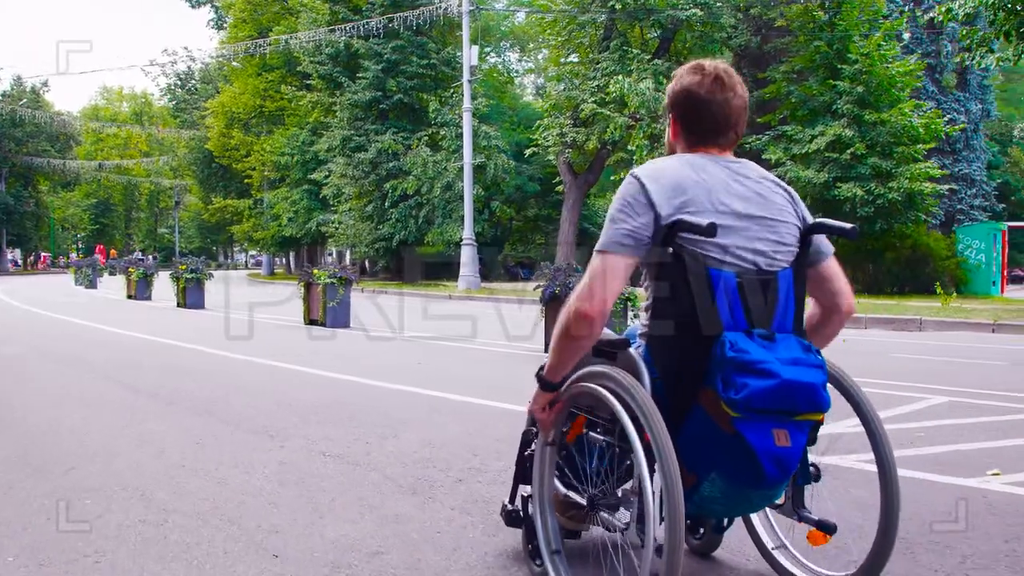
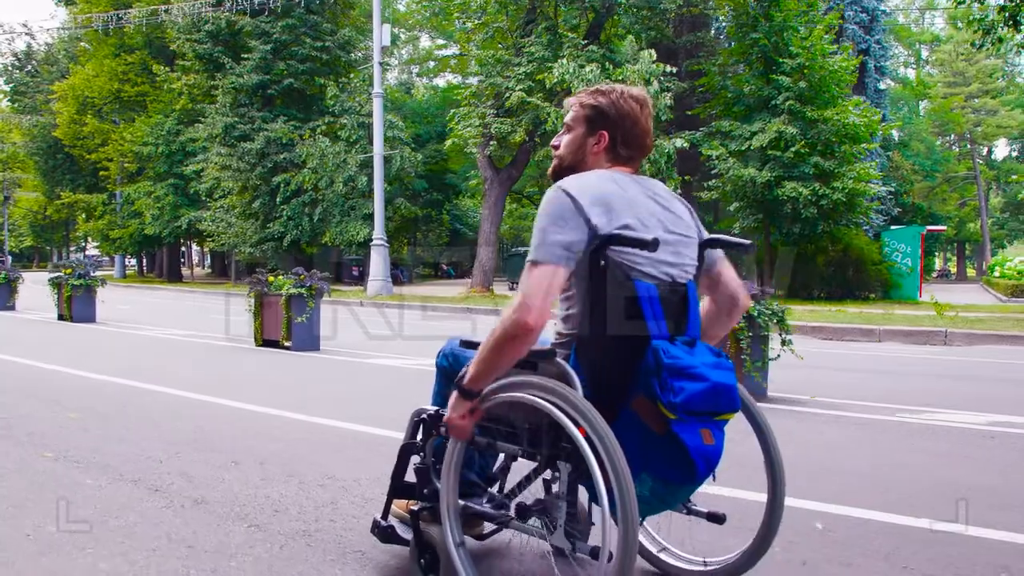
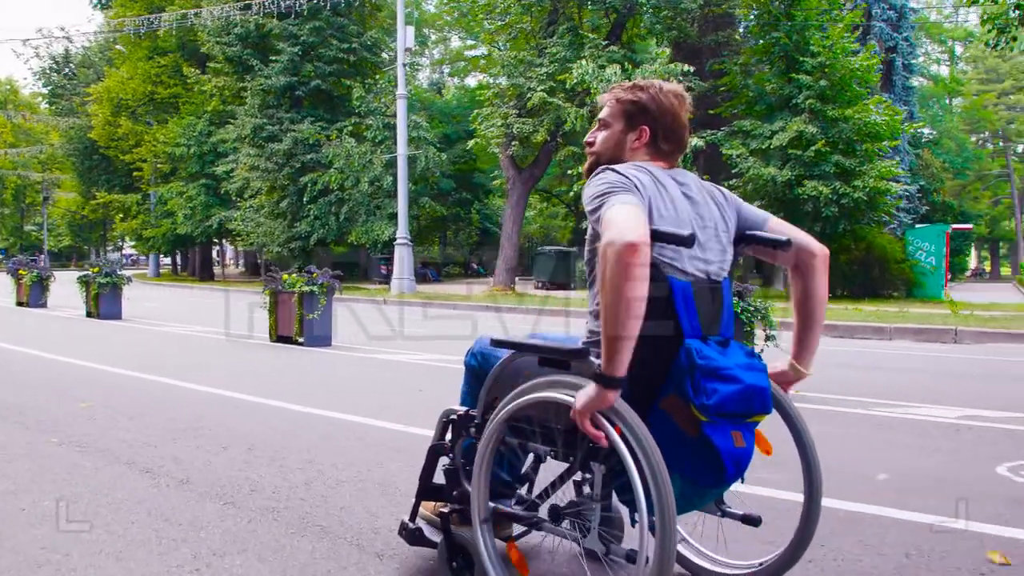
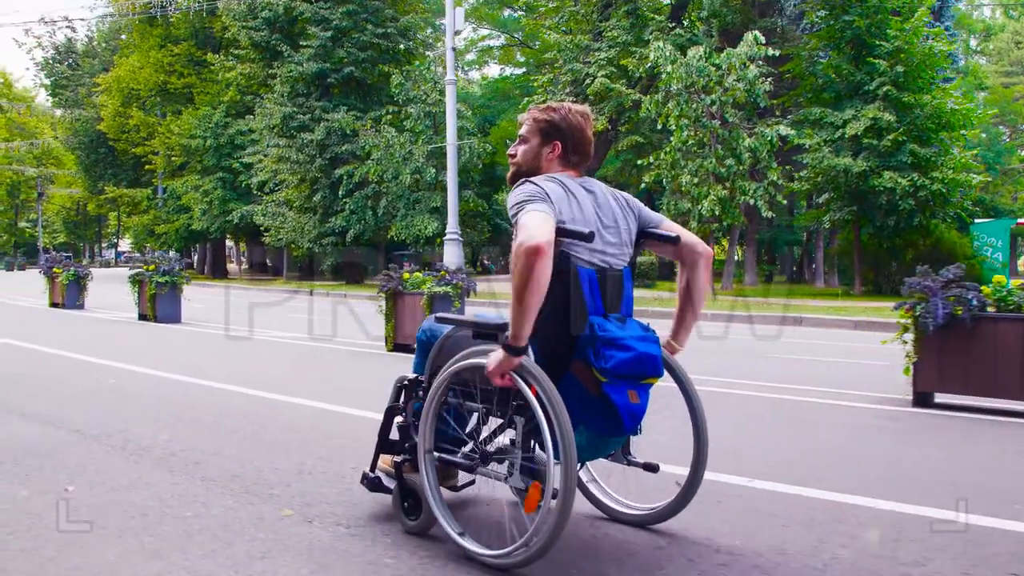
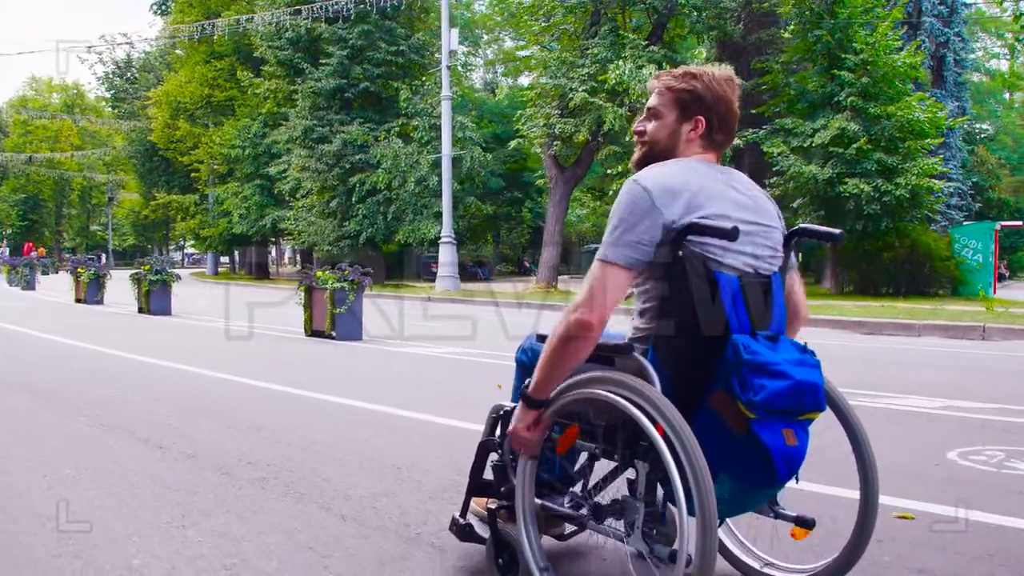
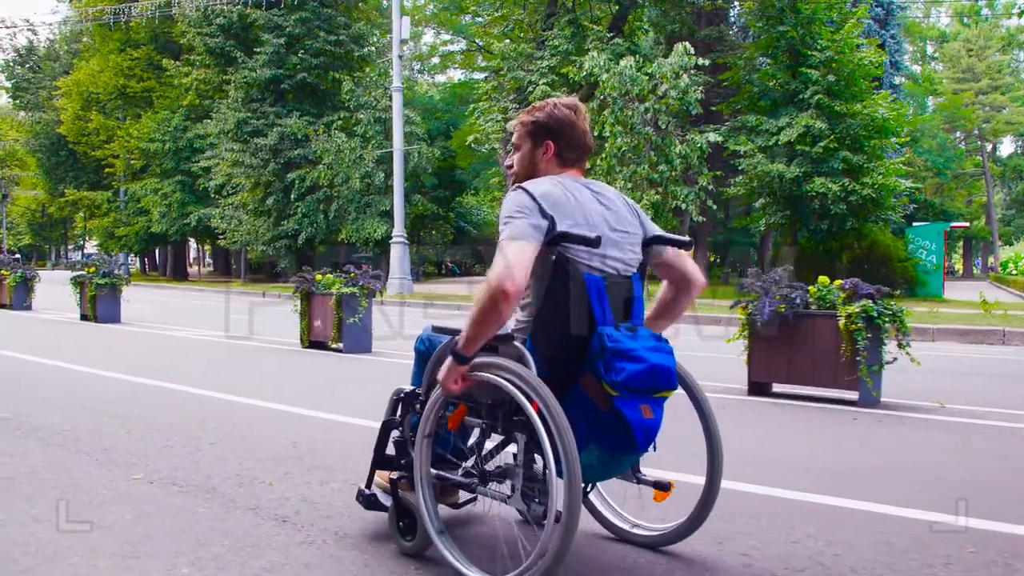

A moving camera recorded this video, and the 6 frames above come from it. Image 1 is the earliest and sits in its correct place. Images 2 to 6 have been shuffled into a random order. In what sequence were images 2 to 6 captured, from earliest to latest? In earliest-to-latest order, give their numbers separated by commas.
5, 3, 2, 6, 4
